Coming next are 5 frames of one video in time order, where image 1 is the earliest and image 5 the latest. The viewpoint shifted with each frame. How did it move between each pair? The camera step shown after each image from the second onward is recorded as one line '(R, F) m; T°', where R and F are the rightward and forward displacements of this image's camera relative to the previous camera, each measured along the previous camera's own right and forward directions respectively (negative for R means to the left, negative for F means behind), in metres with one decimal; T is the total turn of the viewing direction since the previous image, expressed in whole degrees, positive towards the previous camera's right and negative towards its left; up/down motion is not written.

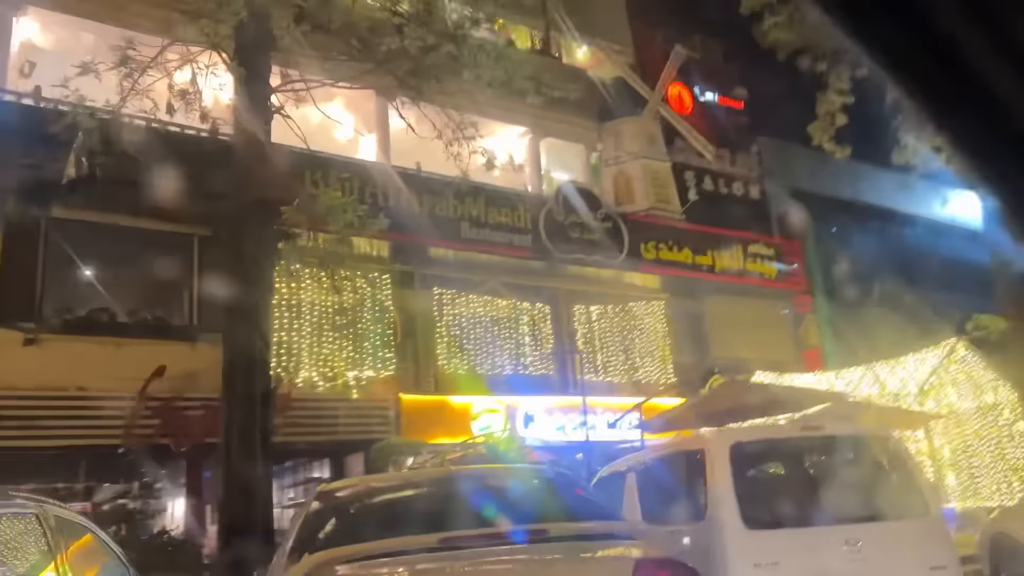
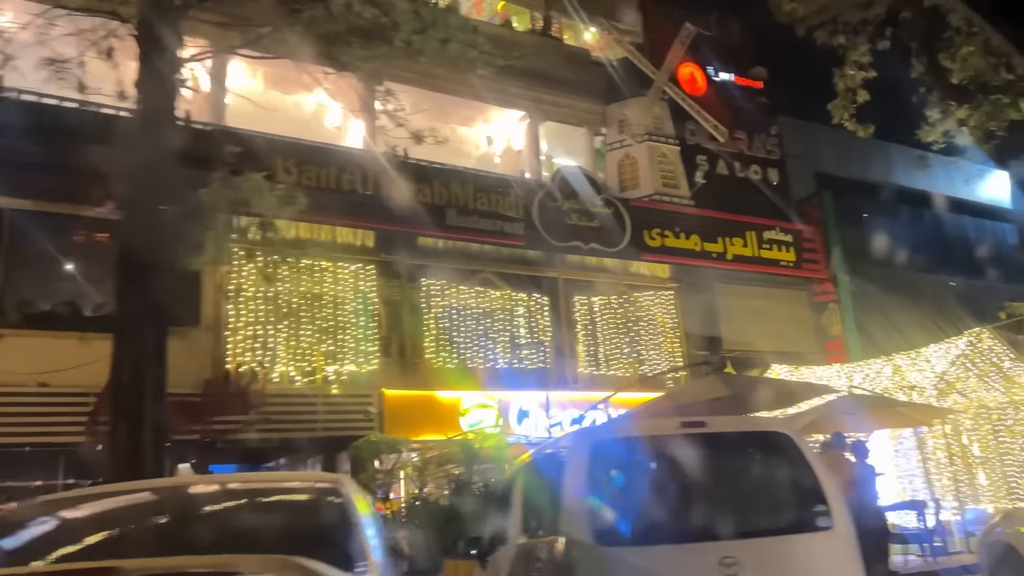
(+0.8, +0.5) m; -3°
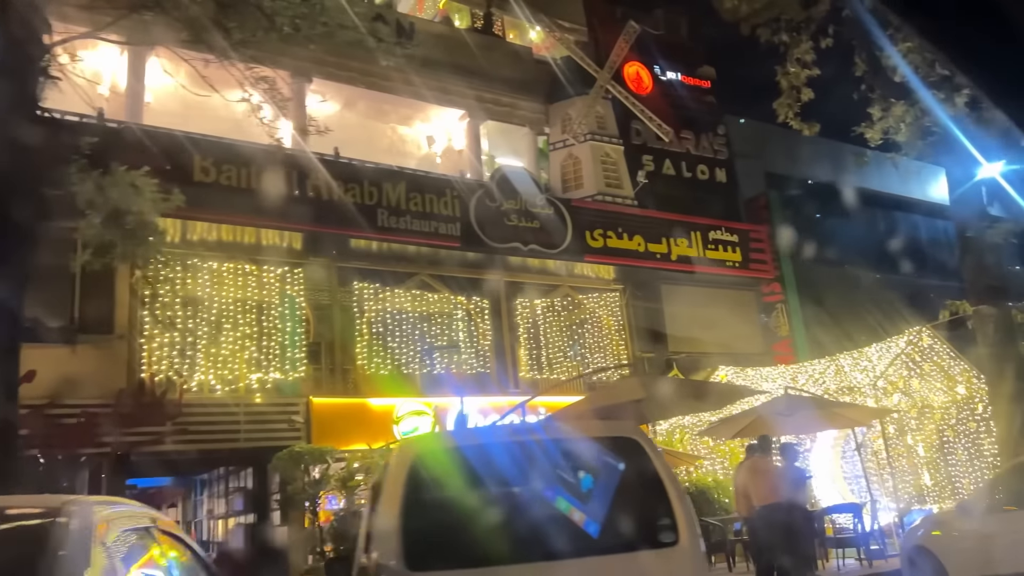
(+0.5, +0.3) m; +2°
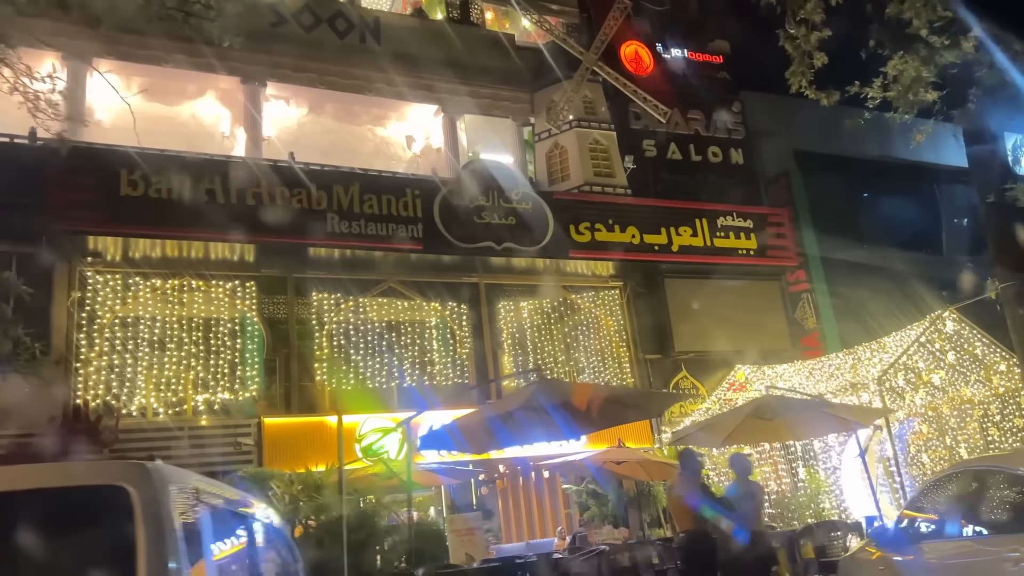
(+1.4, +0.9) m; -6°
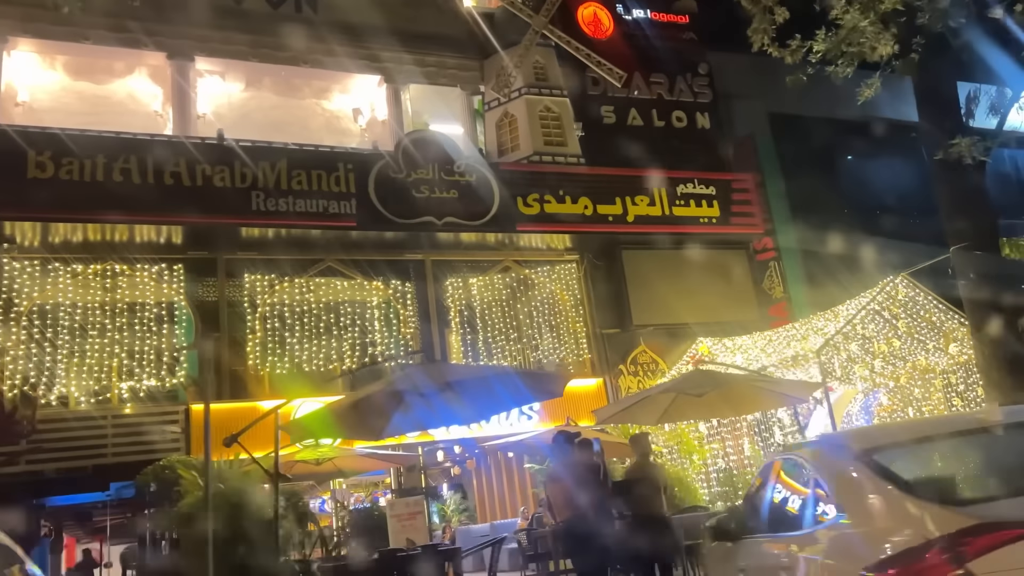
(+0.9, +0.4) m; -1°
